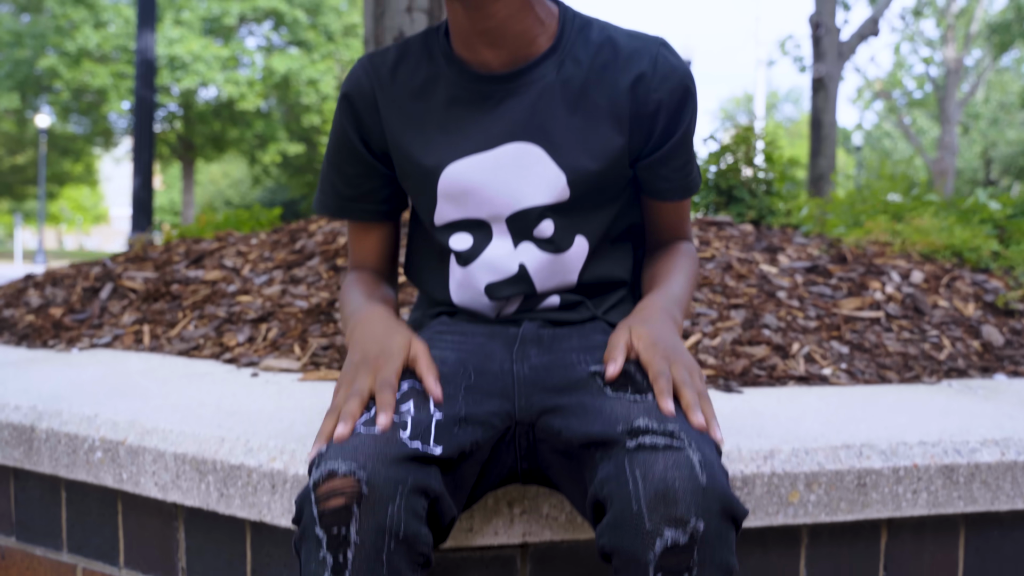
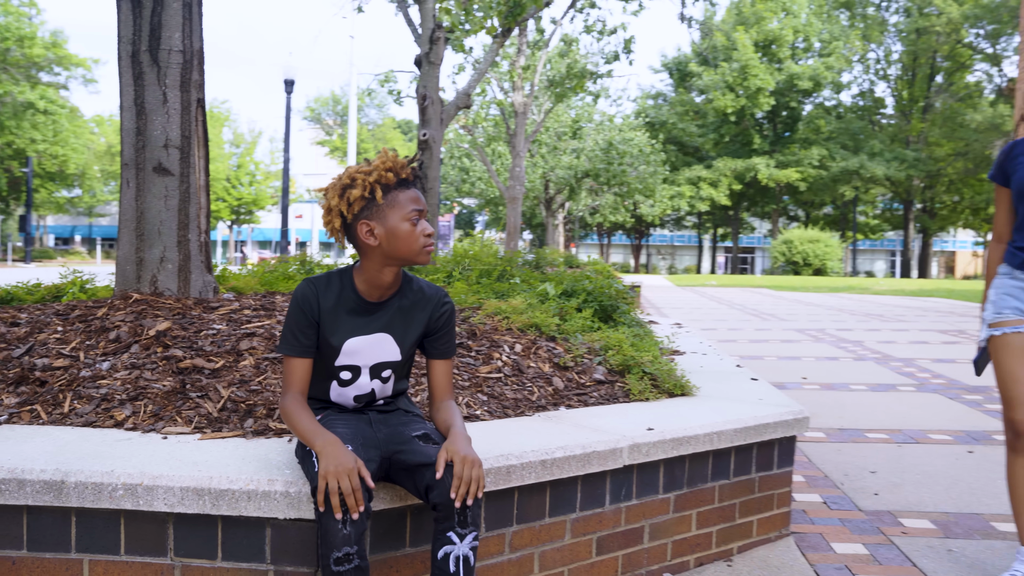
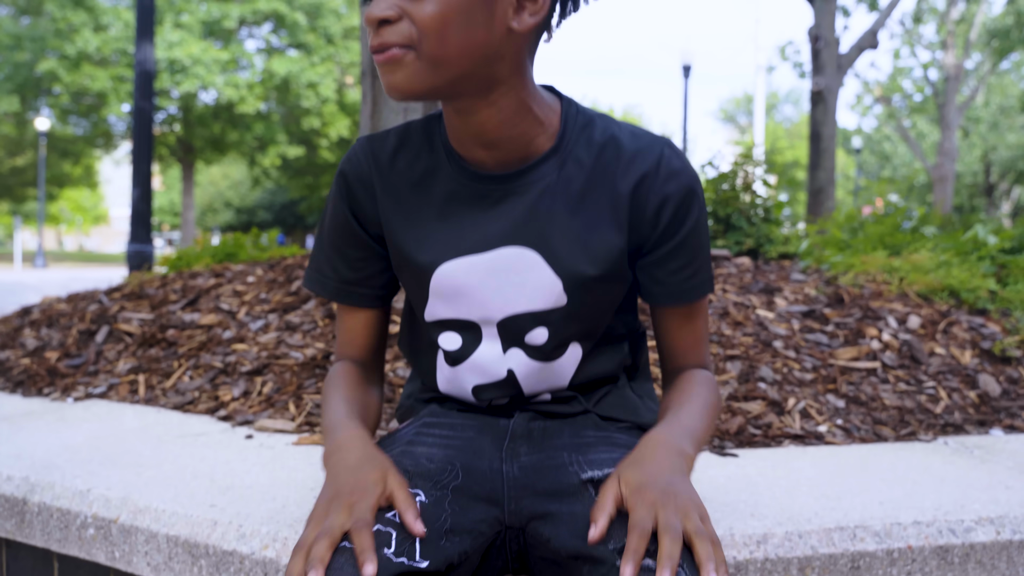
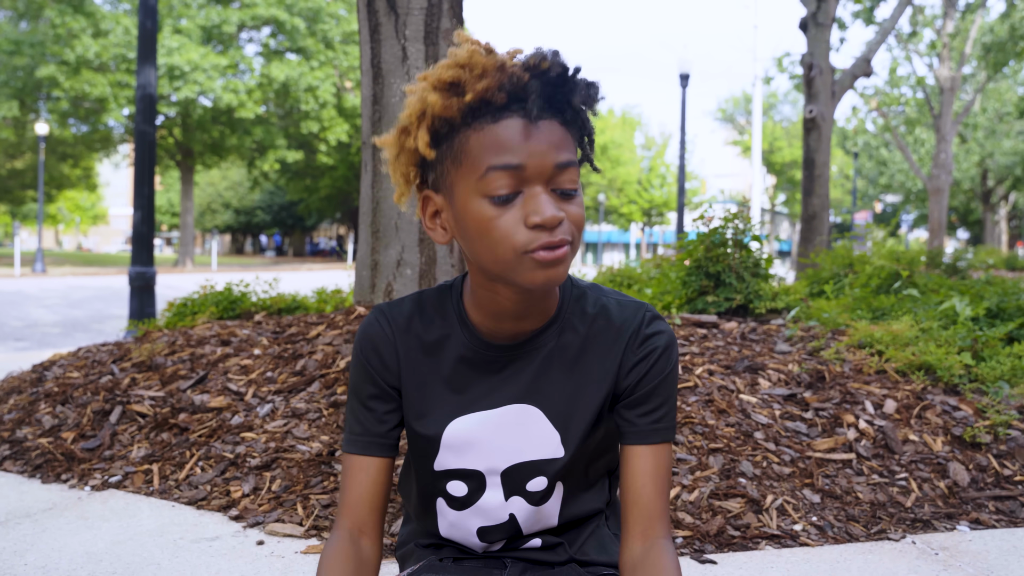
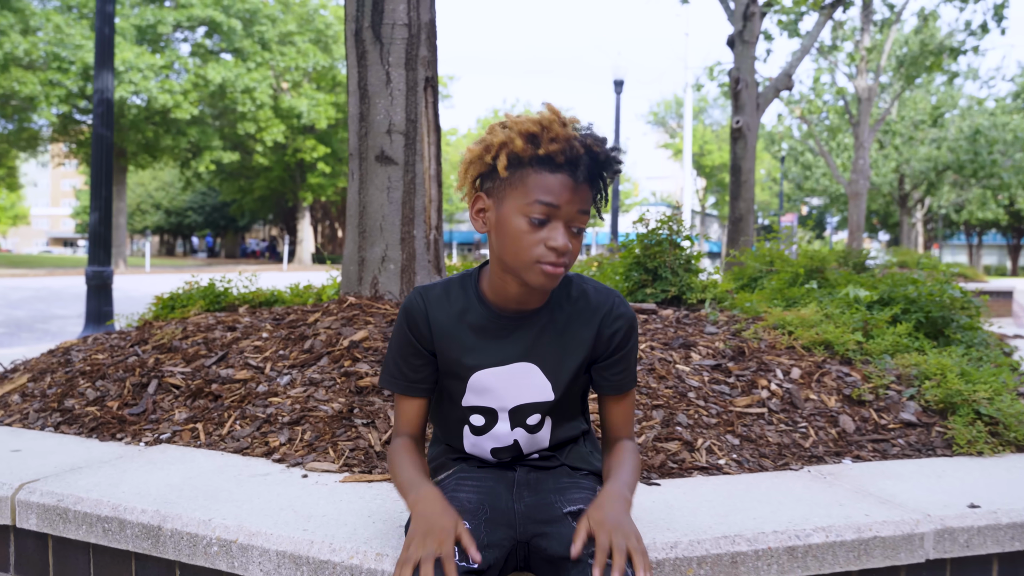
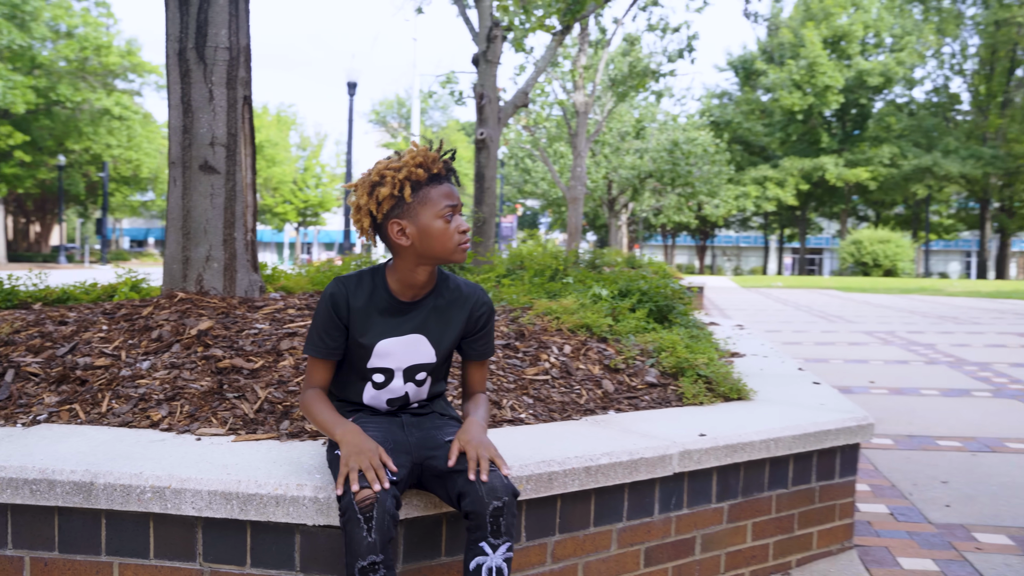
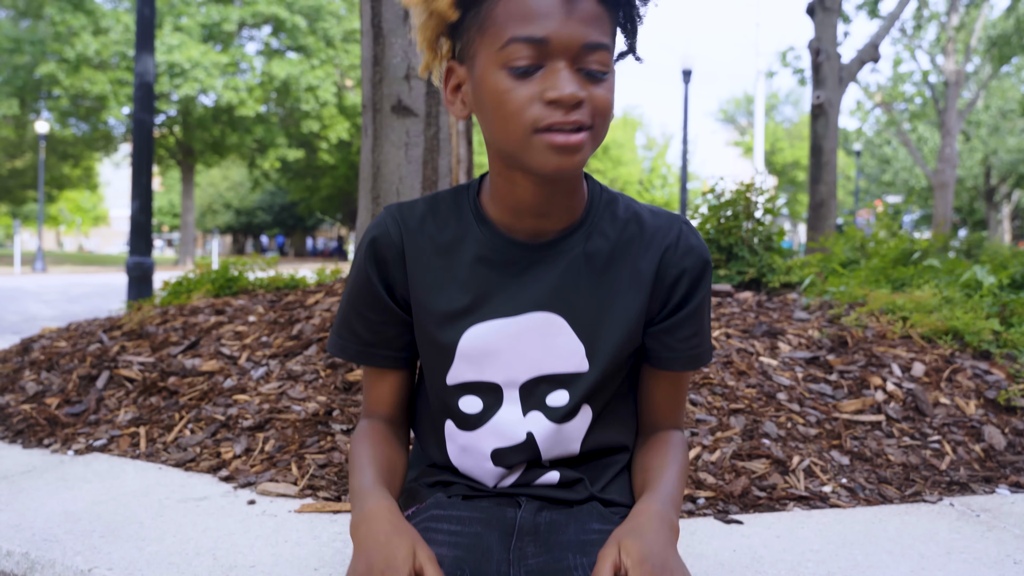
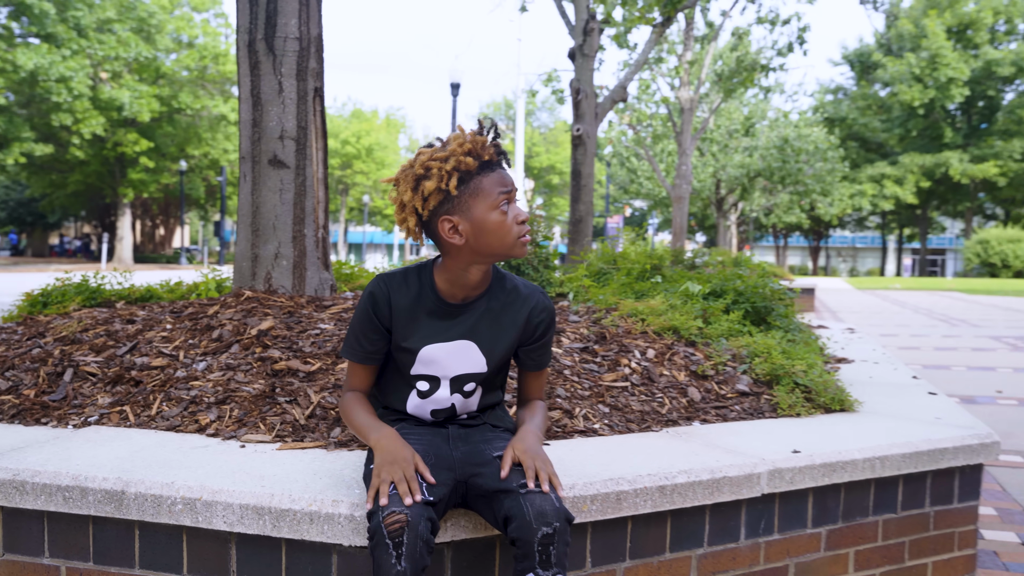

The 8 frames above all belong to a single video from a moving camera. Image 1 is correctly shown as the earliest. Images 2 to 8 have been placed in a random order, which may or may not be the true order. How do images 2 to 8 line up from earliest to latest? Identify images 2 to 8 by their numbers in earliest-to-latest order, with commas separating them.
3, 7, 4, 5, 8, 6, 2
